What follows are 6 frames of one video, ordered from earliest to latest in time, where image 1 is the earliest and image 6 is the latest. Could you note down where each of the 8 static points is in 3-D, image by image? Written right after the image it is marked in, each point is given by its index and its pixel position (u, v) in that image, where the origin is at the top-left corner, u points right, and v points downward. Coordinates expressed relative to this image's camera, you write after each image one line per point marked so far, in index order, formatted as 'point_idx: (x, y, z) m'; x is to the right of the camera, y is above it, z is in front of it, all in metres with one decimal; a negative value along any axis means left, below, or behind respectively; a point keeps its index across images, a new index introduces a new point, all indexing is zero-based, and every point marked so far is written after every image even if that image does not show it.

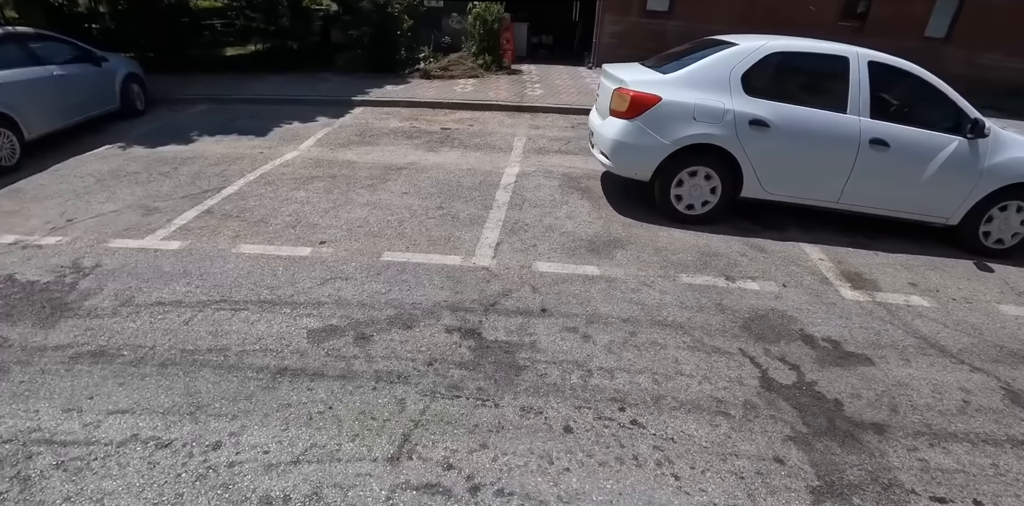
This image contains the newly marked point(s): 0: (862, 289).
0: (+2.9, -0.3, +4.0) m
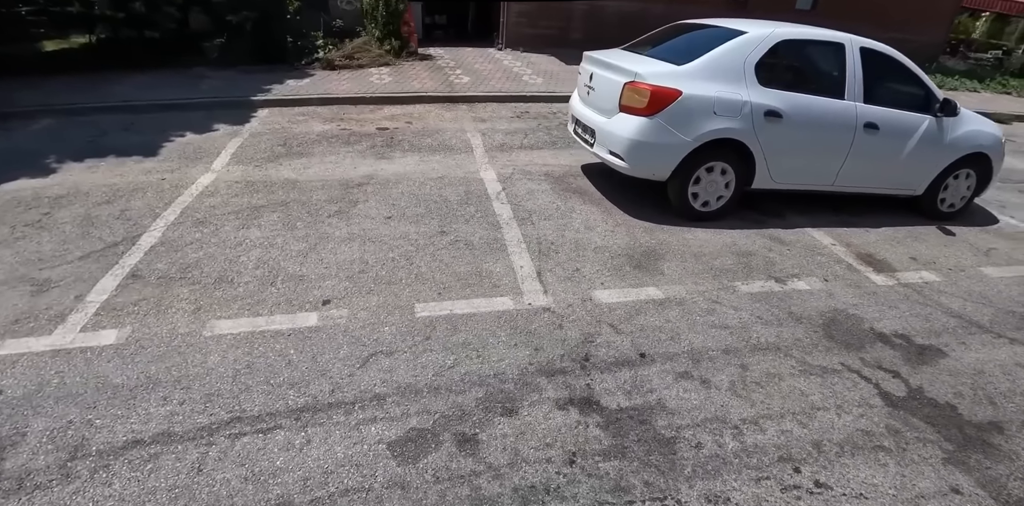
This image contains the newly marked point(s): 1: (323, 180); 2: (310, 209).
0: (+3.2, -0.2, +4.1) m
1: (-1.9, +0.7, +4.9) m
2: (-1.8, +0.4, +4.3) m
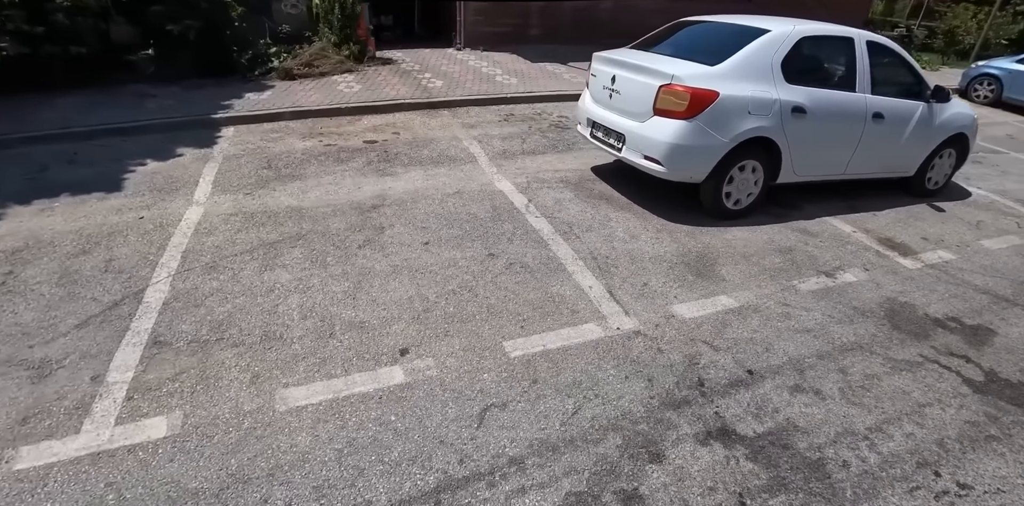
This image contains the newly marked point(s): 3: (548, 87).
0: (+3.5, 0.0, +4.3) m
1: (-1.6, +0.4, +4.4) m
2: (-1.4, +0.1, +3.8) m
3: (+0.6, +2.8, +8.4) m
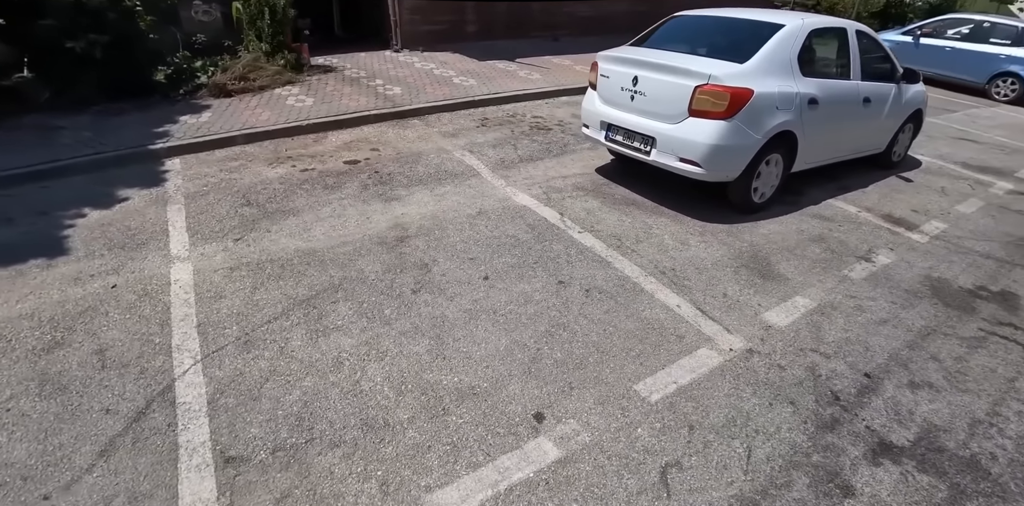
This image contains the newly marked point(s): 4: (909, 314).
0: (+3.8, +0.2, +4.7) m
1: (-1.3, +0.1, +3.8) m
2: (-0.9, -0.2, +3.3) m
3: (0.0, +2.7, +8.0) m
4: (+2.8, -0.4, +3.4) m
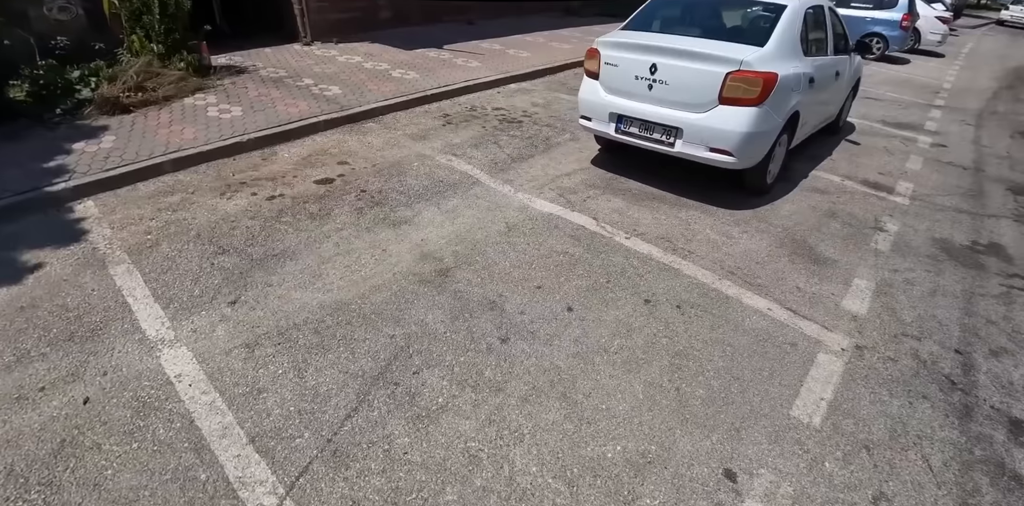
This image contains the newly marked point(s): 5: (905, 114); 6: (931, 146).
0: (+3.9, +0.6, +5.1) m
1: (-0.9, -0.2, +3.2) m
2: (-0.3, -0.5, +2.8) m
3: (-0.9, +2.7, +7.4) m
4: (+3.2, -0.2, +3.6) m
5: (+6.4, +2.3, +7.9) m
6: (+5.6, +1.4, +6.5) m
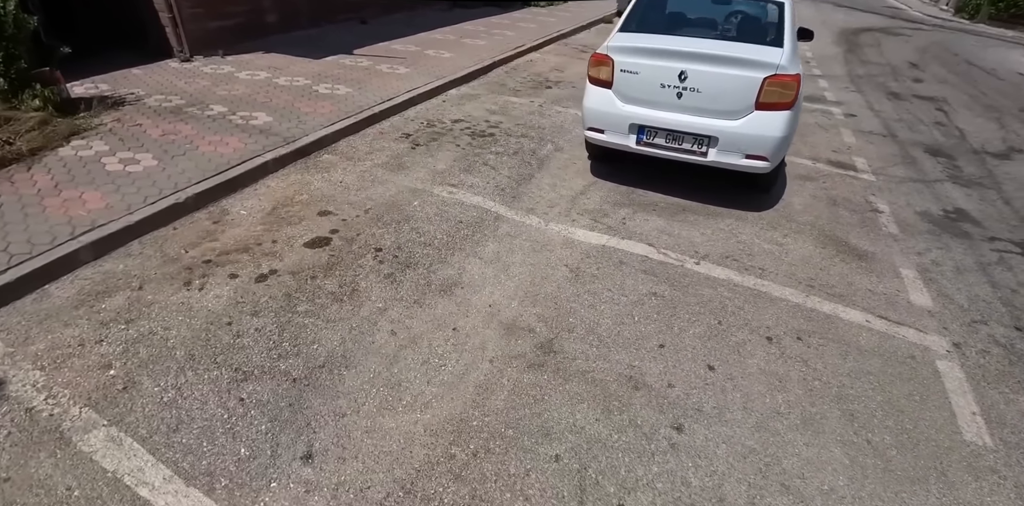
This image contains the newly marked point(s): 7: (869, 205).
0: (+3.8, +0.9, +5.5) m
1: (-0.1, -0.7, +2.6) m
2: (+0.5, -0.9, +2.3) m
3: (-1.6, +2.3, +6.5) m
4: (+3.7, 0.0, +4.0) m
5: (+5.3, +3.0, +8.7) m
6: (+5.0, +2.0, +7.3) m
7: (+3.4, +0.5, +4.7) m
